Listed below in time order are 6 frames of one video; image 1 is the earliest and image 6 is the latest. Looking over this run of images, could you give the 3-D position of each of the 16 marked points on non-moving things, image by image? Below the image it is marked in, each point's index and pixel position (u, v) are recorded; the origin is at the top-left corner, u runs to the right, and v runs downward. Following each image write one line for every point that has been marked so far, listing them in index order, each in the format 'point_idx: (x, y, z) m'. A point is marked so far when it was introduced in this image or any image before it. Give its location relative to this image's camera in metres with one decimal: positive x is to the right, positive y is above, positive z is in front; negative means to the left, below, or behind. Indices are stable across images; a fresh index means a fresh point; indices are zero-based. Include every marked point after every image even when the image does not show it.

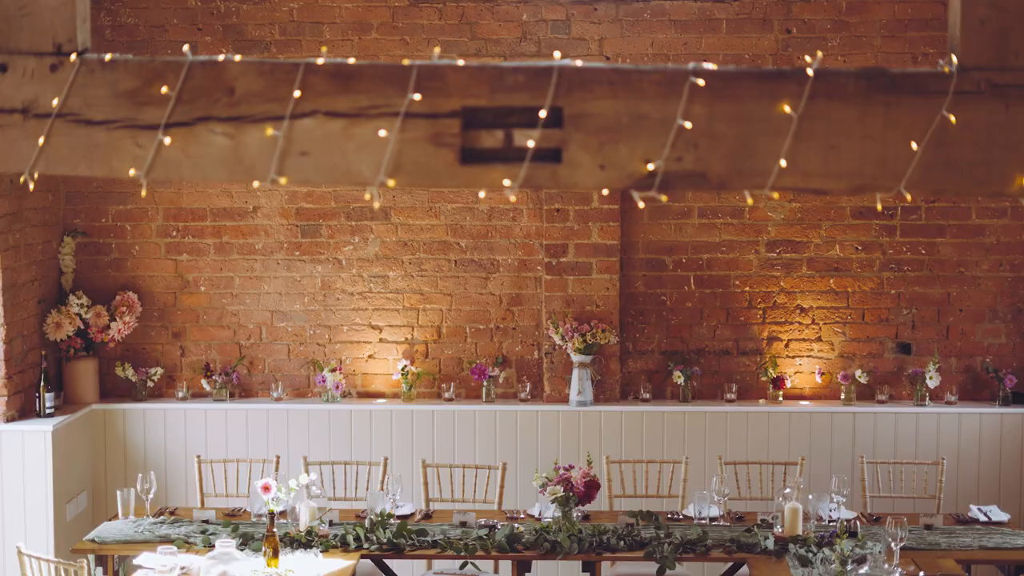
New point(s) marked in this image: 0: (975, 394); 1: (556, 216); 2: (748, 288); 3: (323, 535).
0: (+1.7, -0.4, +6.6) m
1: (+0.2, +0.3, +6.4) m
2: (+0.9, 0.0, +6.5) m
3: (-0.5, -0.7, +5.1) m
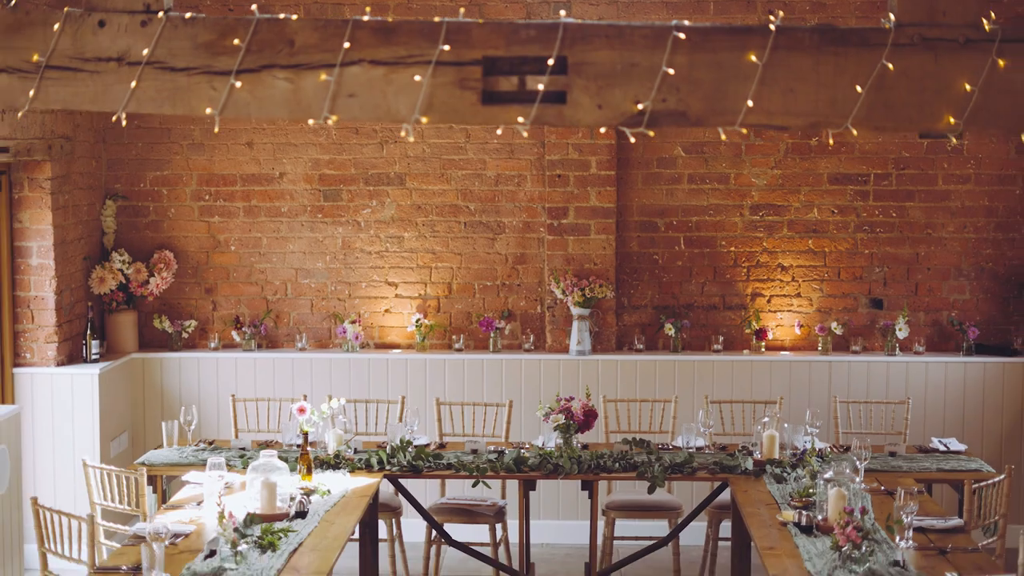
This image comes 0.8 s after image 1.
0: (+1.7, -0.2, +7.1) m
1: (+0.2, +0.4, +7.0) m
2: (+0.9, +0.2, +7.1) m
3: (-0.5, -0.5, +5.7) m
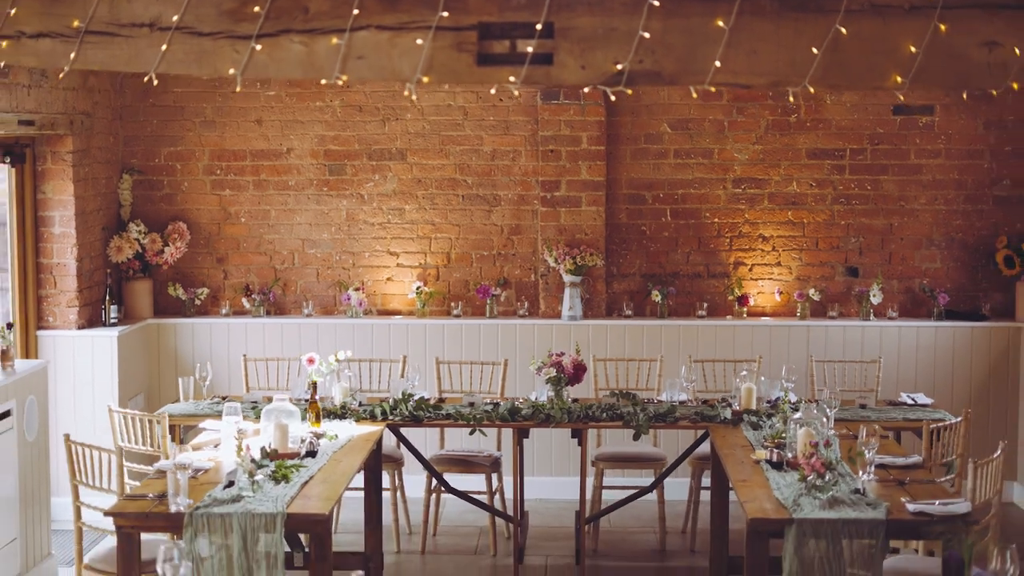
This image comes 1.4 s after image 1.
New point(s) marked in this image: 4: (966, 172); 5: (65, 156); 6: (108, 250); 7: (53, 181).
0: (+1.7, -0.1, +7.6) m
1: (+0.2, +0.6, +7.4) m
2: (+0.9, +0.3, +7.5) m
3: (-0.5, -0.4, +6.1) m
4: (+1.9, +0.5, +7.4) m
5: (-1.7, +0.5, +6.9) m
6: (-1.7, +0.2, +7.4) m
7: (-1.8, +0.4, +6.9) m
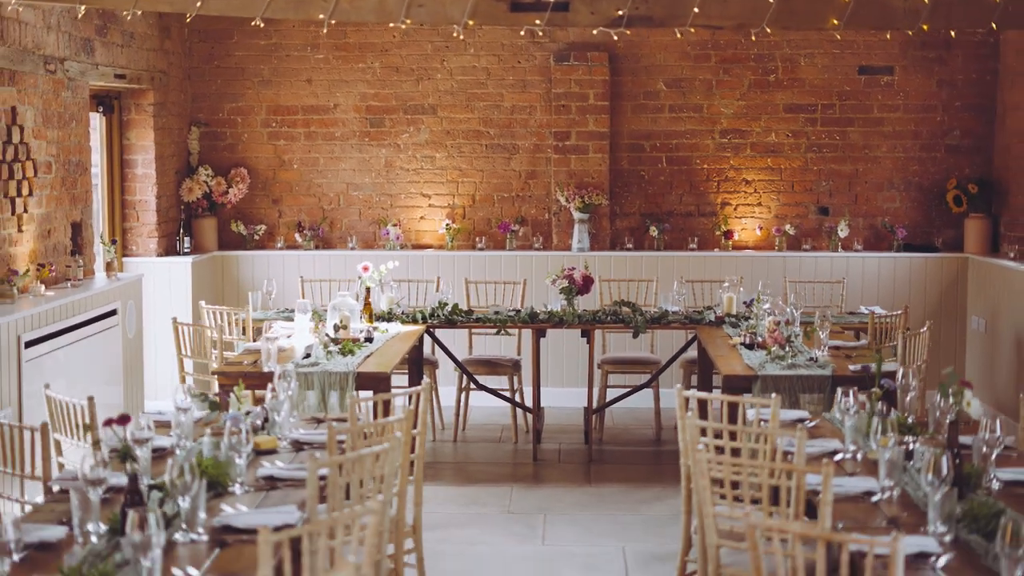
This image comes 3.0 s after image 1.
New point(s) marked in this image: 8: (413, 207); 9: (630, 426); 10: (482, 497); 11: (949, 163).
0: (+1.8, +0.2, +8.7) m
1: (+0.2, +0.9, +8.6) m
2: (+1.0, +0.6, +8.7) m
3: (-0.5, -0.1, +7.3) m
4: (+2.0, +0.8, +8.6) m
5: (-1.7, +0.8, +8.1) m
6: (-1.6, +0.5, +8.5) m
7: (-1.7, +0.7, +8.1) m
8: (-0.5, +0.4, +8.8) m
9: (+0.5, -0.6, +8.0) m
10: (-0.1, -0.8, +6.5) m
11: (+2.1, +0.6, +8.6) m
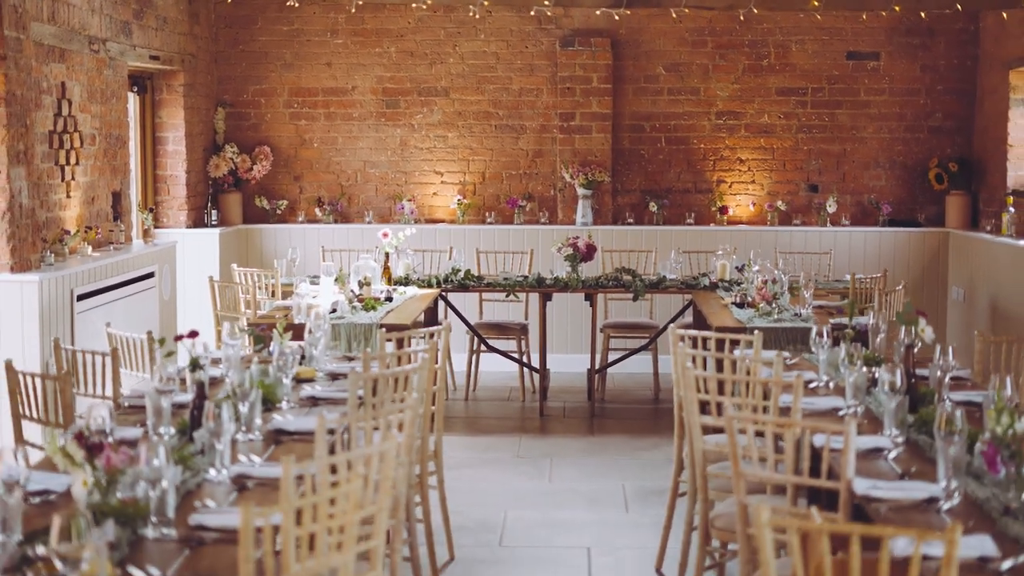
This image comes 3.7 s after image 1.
0: (+1.8, +0.4, +9.3) m
1: (+0.3, +1.0, +9.1) m
2: (+1.0, +0.7, +9.2) m
3: (-0.4, 0.0, +7.8) m
4: (+2.0, +0.9, +9.1) m
5: (-1.6, +1.0, +8.6) m
6: (-1.6, +0.6, +9.1) m
7: (-1.7, +0.9, +8.6) m
8: (-0.5, +0.6, +9.3) m
9: (+0.6, -0.5, +8.5) m
10: (-0.1, -0.6, +7.0) m
11: (+2.2, +0.7, +9.1) m
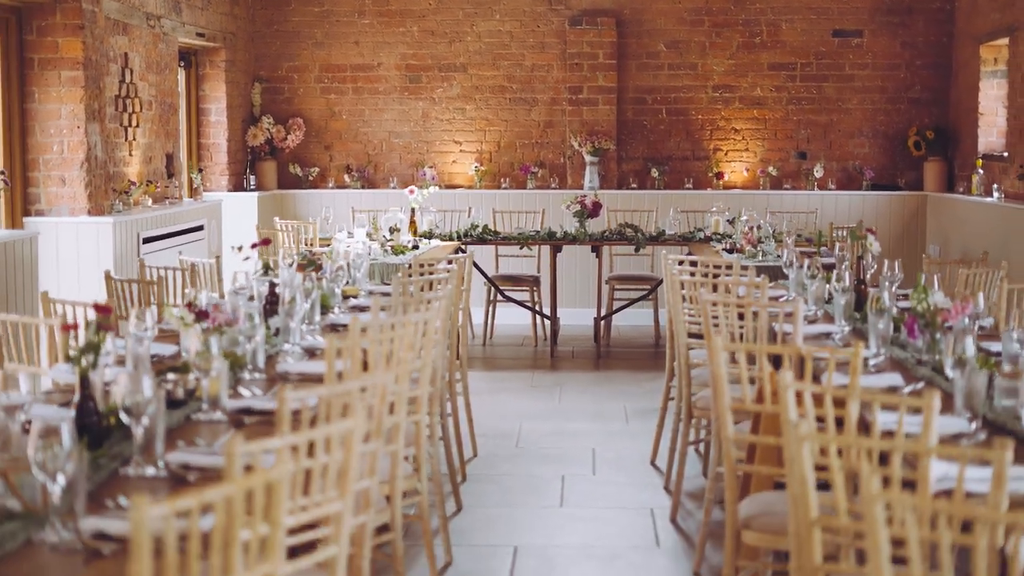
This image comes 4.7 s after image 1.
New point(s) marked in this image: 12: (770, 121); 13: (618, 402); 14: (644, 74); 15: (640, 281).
0: (+1.9, +0.6, +10.1) m
1: (+0.4, +1.2, +9.9) m
2: (+1.1, +1.0, +10.0) m
3: (-0.4, +0.3, +8.6) m
4: (+2.1, +1.2, +9.9) m
5: (-1.6, +1.2, +9.4) m
6: (-1.5, +0.8, +9.9) m
7: (-1.6, +1.1, +9.4) m
8: (-0.4, +0.8, +10.2) m
9: (+0.6, -0.3, +9.3) m
10: (0.0, -0.4, +7.8) m
11: (+2.2, +1.0, +9.9) m
12: (+1.5, +0.9, +10.0) m
13: (+0.4, -0.5, +7.1) m
14: (+0.7, +1.2, +10.0) m
15: (+0.7, 0.0, +9.0) m
